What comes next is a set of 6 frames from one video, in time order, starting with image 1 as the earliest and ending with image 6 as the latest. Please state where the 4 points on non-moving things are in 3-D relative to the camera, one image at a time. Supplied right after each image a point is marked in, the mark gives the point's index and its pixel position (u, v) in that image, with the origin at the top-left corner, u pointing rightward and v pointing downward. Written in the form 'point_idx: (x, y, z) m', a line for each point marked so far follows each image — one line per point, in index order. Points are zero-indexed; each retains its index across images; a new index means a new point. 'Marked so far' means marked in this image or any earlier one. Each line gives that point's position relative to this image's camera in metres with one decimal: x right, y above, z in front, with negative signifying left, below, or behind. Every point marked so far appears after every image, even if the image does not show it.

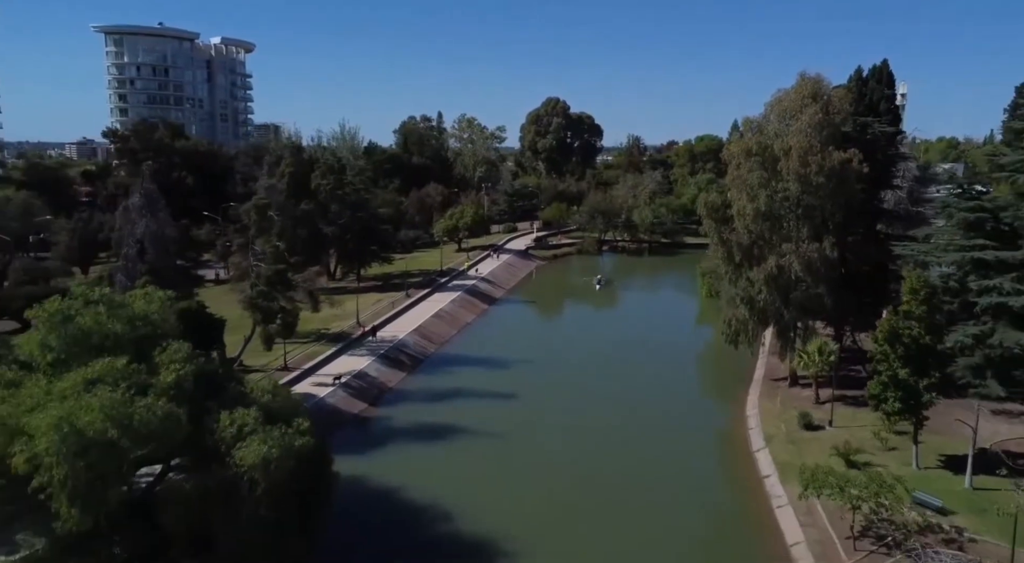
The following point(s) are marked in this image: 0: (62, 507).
0: (-7.1, -3.6, +13.1) m
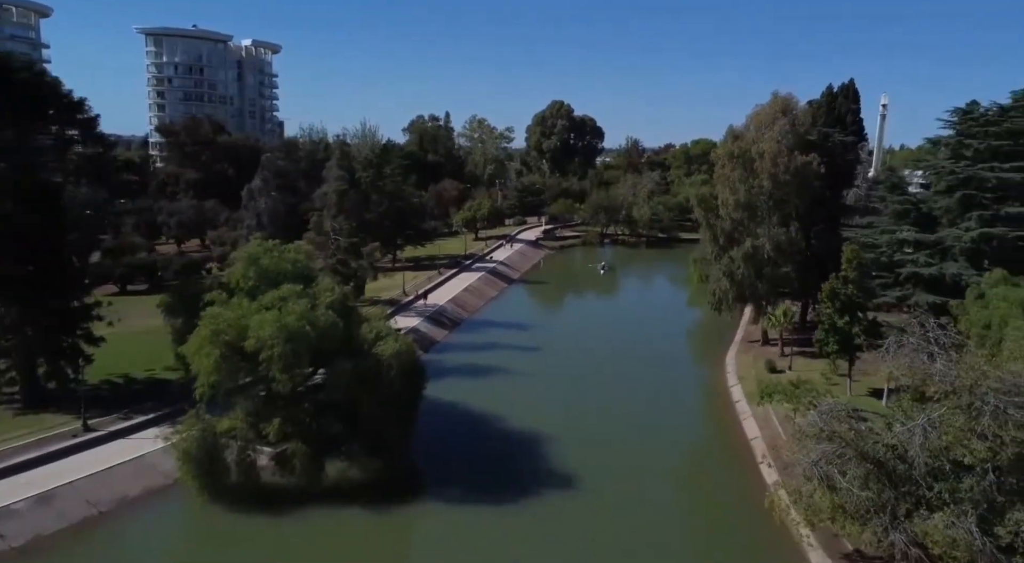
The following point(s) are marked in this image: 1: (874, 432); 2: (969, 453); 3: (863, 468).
0: (-5.8, -2.3, +20.3) m
1: (+7.4, -3.0, +16.6) m
2: (+8.5, -3.1, +15.2) m
3: (+6.9, -3.6, +16.0) m
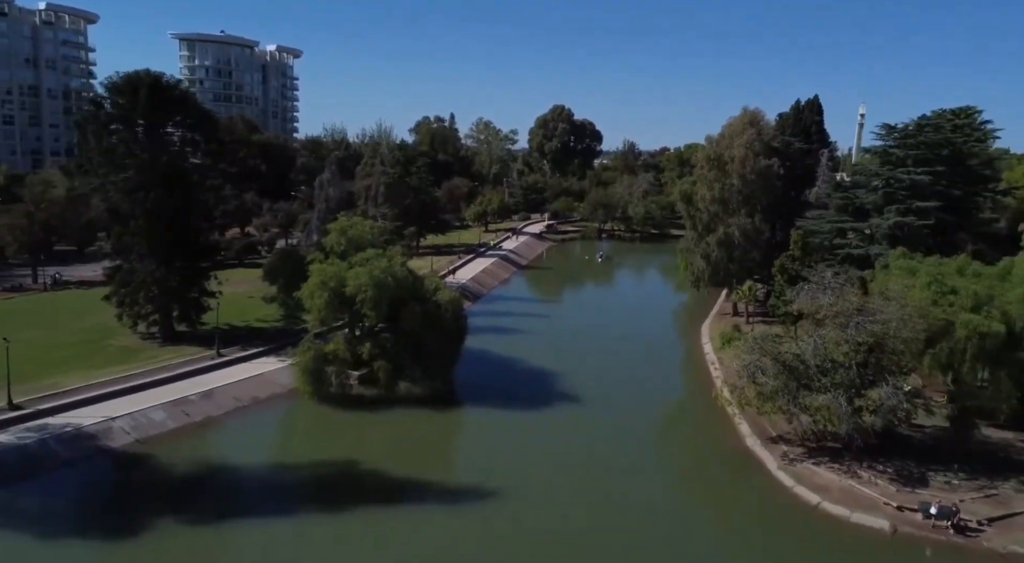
0: (-5.0, -1.1, +28.2) m
1: (+8.3, -1.9, +24.5) m
2: (+9.3, -2.1, +23.1) m
3: (+7.8, -2.5, +24.0) m
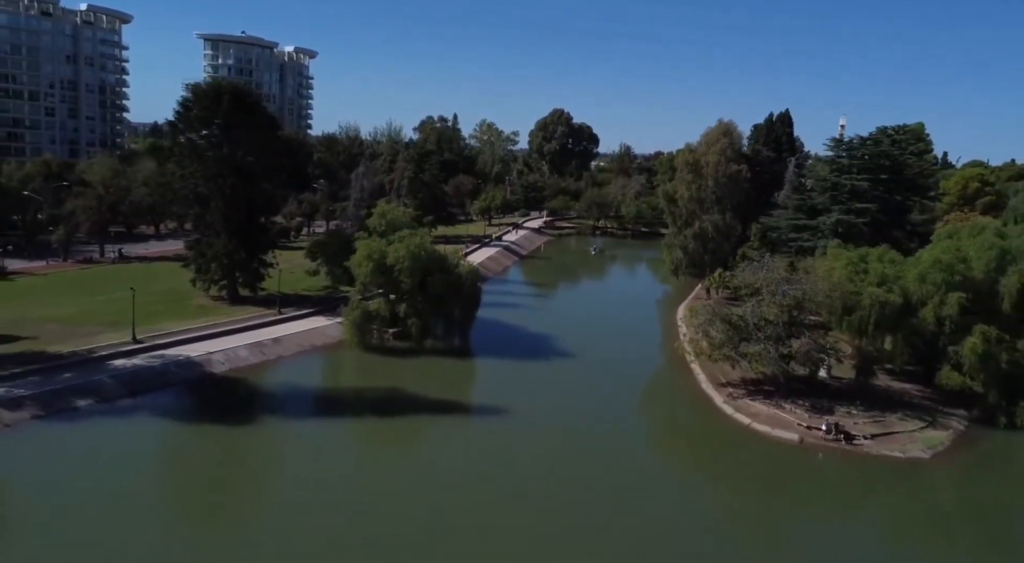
0: (-4.7, +0.1, +35.2) m
1: (+8.6, -1.0, +31.6) m
2: (+9.7, -1.2, +30.2) m
3: (+8.1, -1.7, +31.1) m
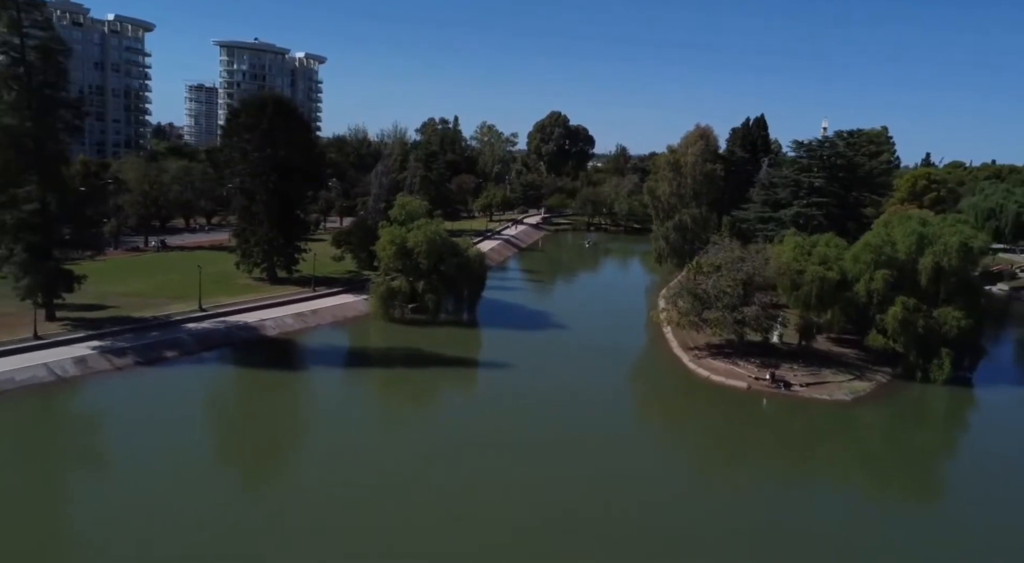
0: (-4.6, +1.0, +41.4) m
1: (+8.7, -0.1, +37.9) m
2: (+9.8, -0.3, +36.5) m
3: (+8.2, -0.7, +37.3) m
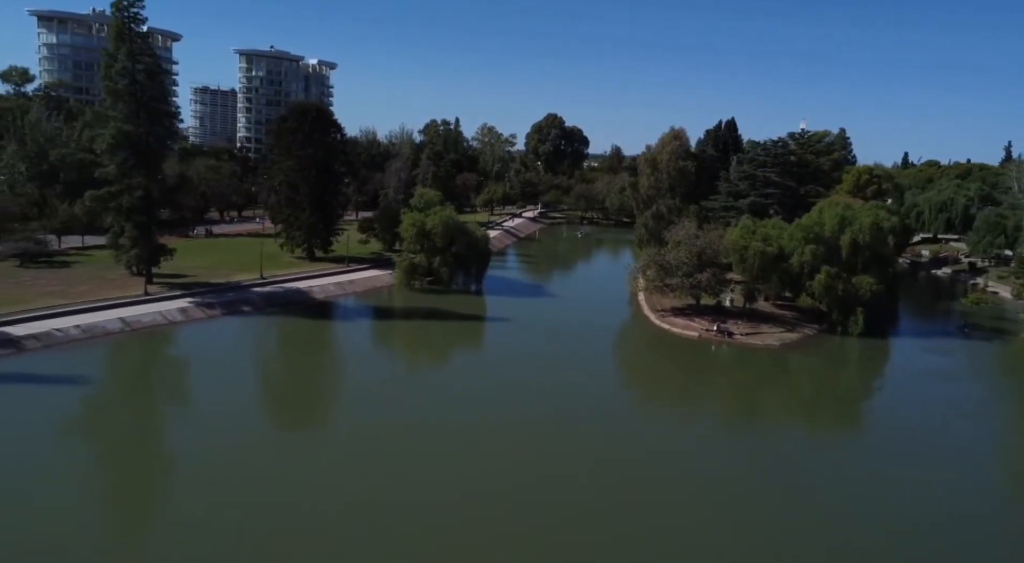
0: (-4.6, +2.5, +50.3) m
1: (+8.7, +1.4, +46.7) m
2: (+9.8, +1.2, +45.4) m
3: (+8.2, +0.8, +46.2) m
